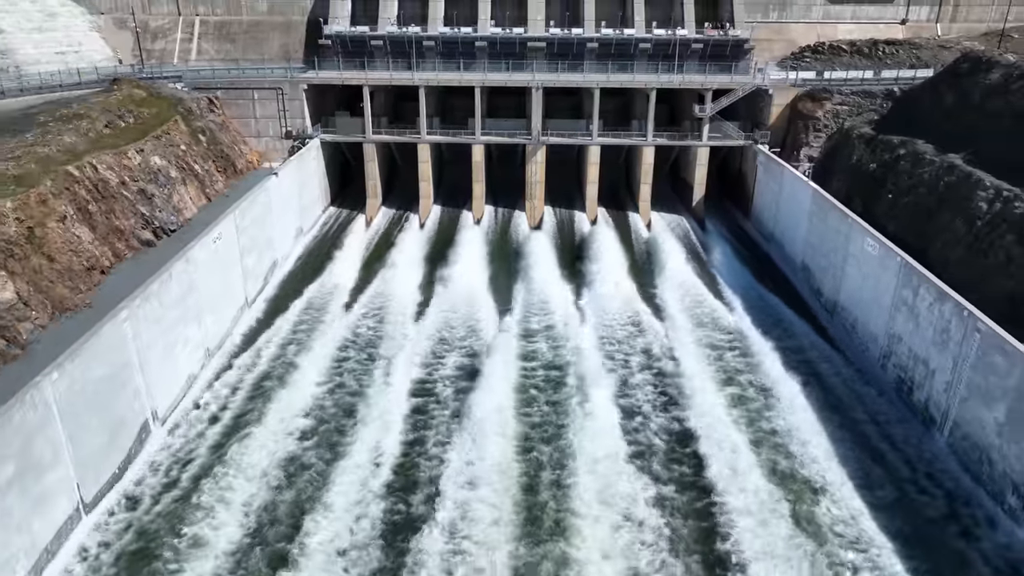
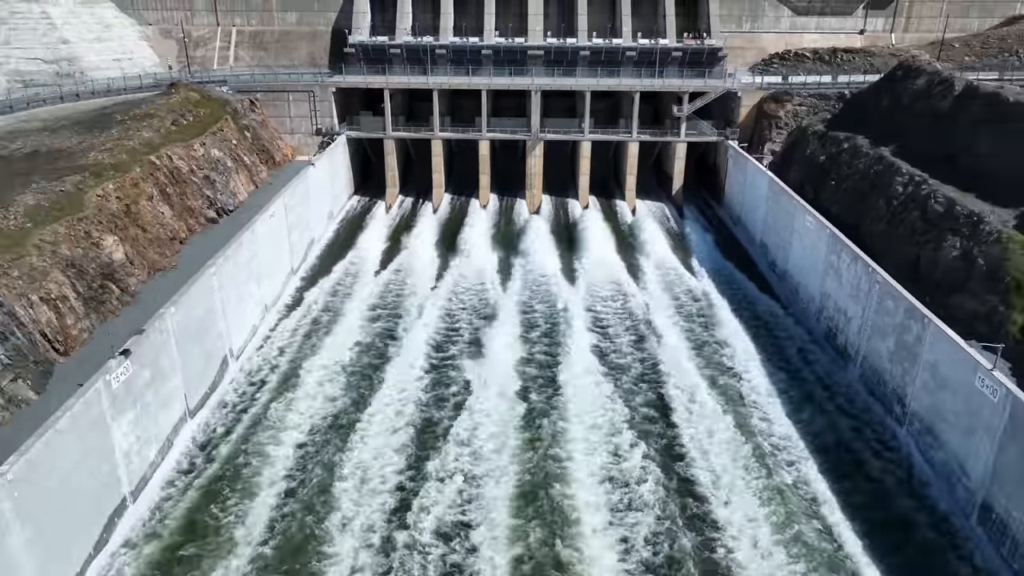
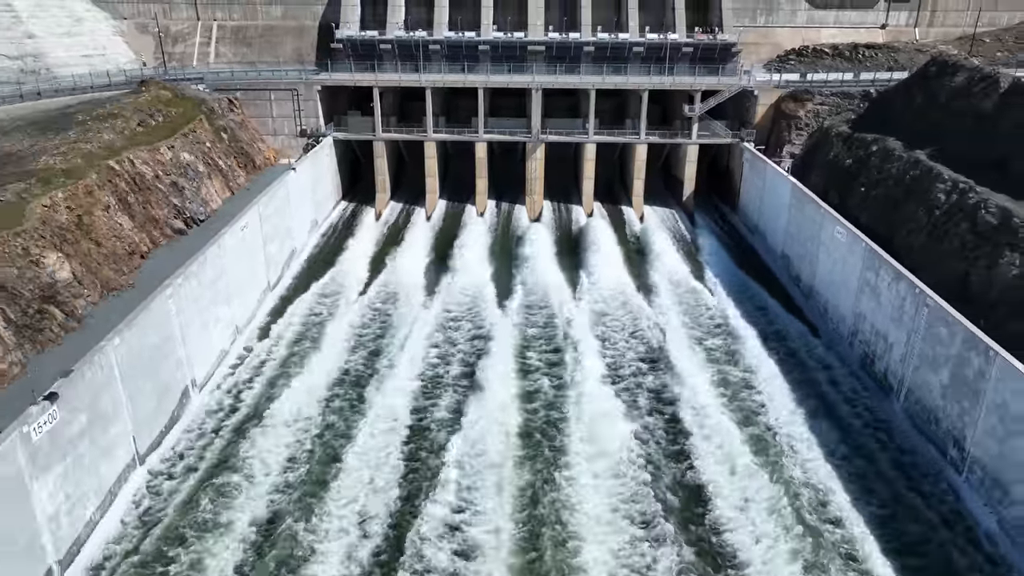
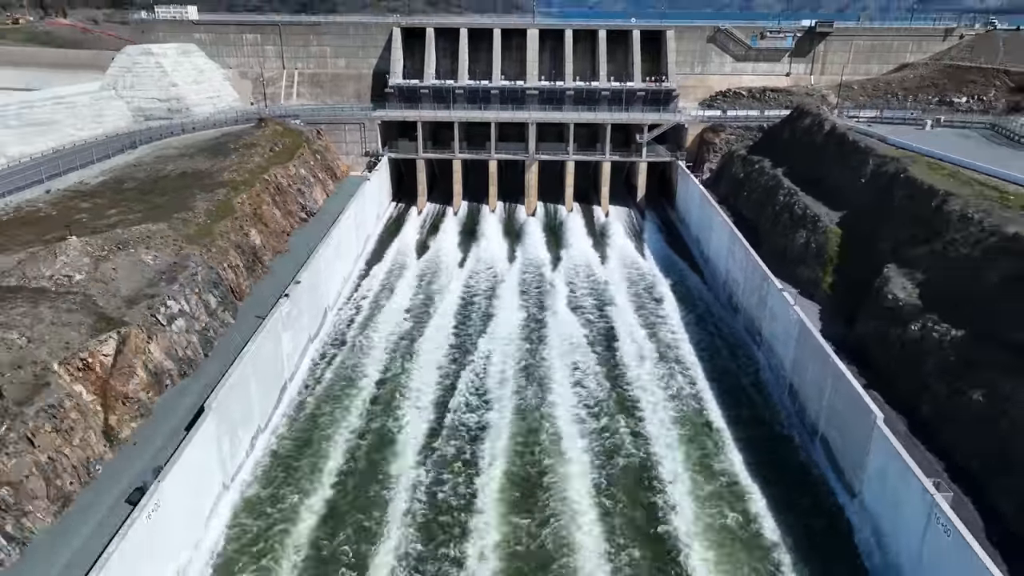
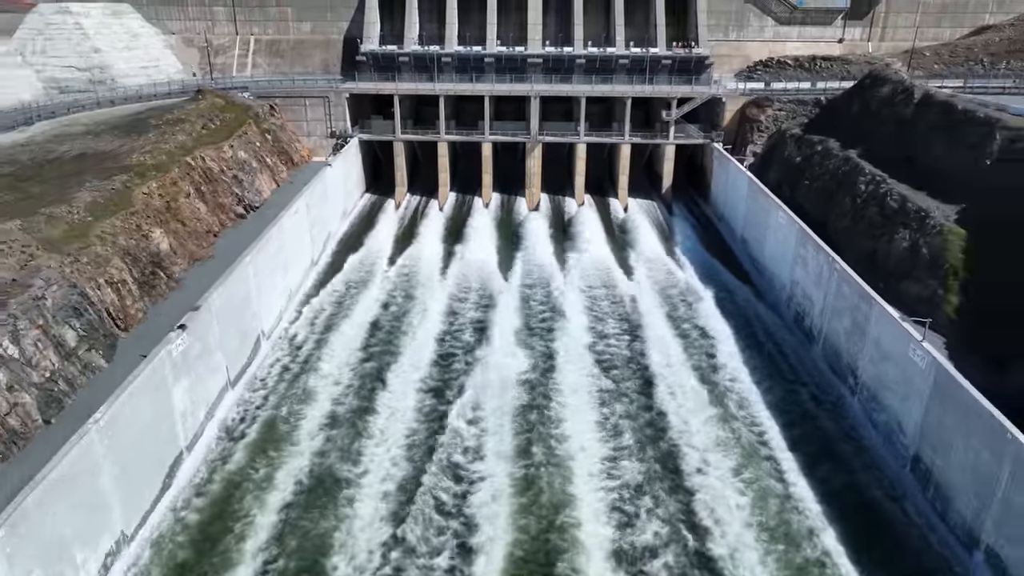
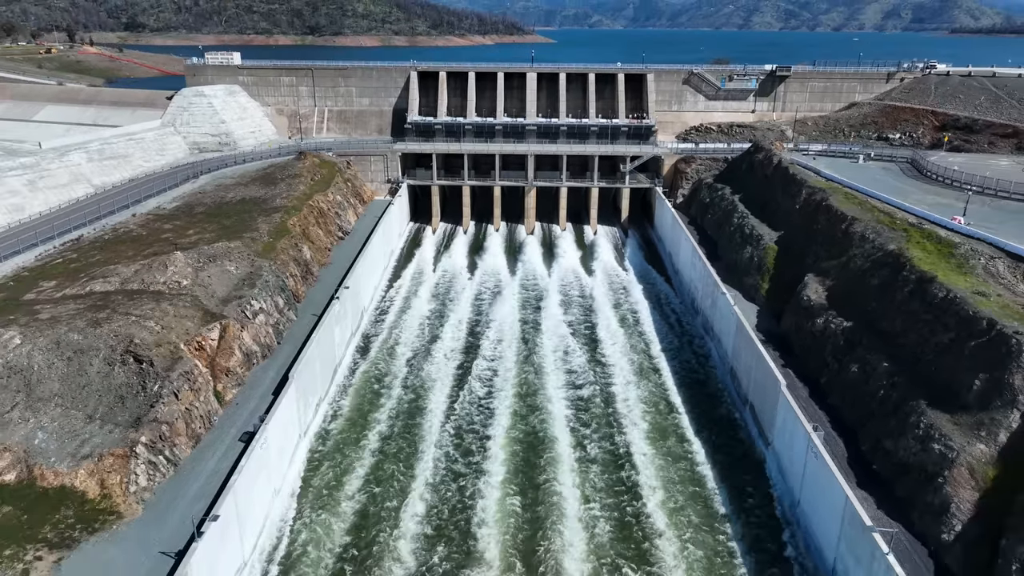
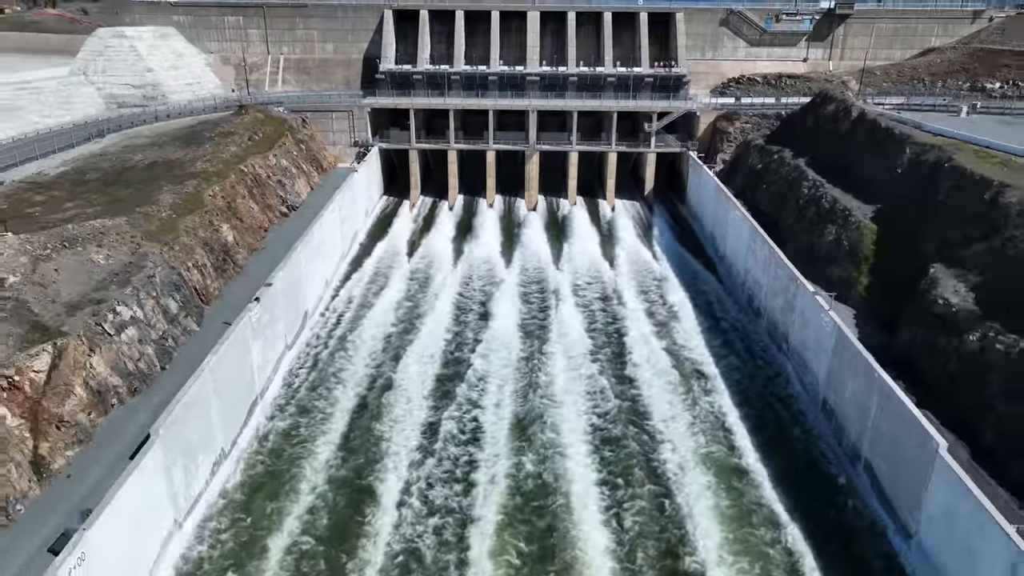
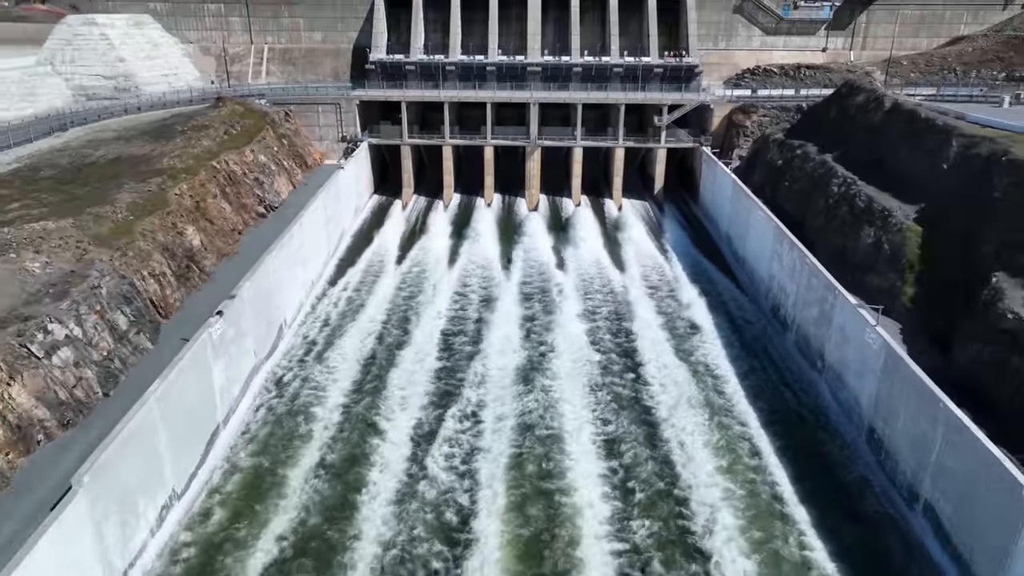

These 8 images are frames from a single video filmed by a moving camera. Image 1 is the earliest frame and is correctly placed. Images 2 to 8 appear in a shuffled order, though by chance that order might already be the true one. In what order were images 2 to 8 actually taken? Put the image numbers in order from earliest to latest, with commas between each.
3, 2, 5, 8, 7, 4, 6
